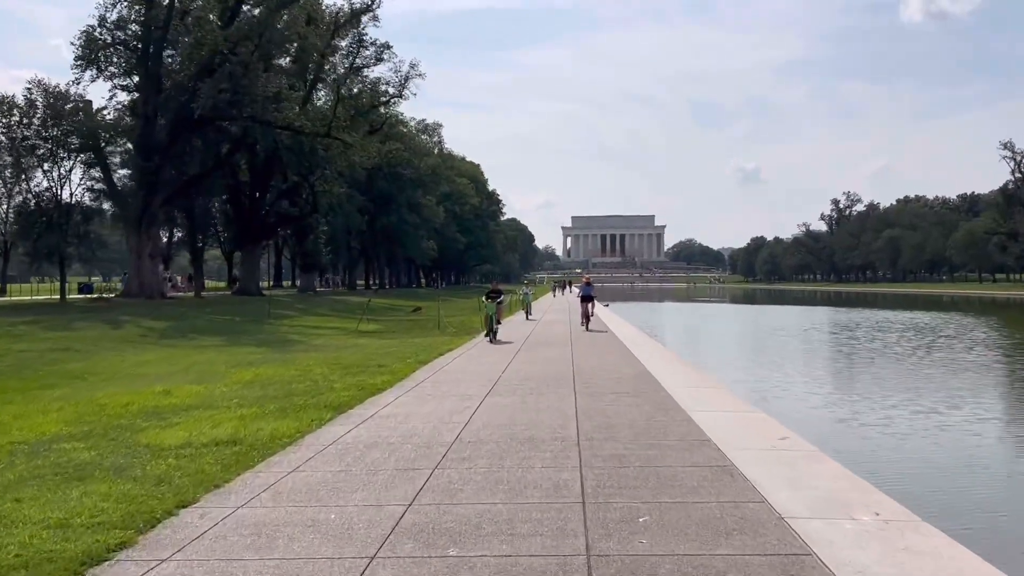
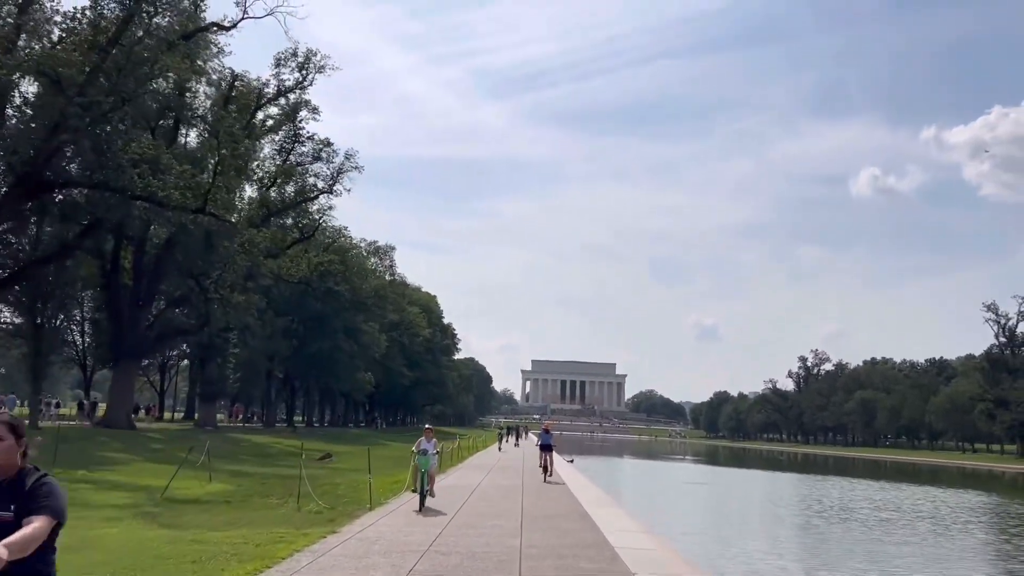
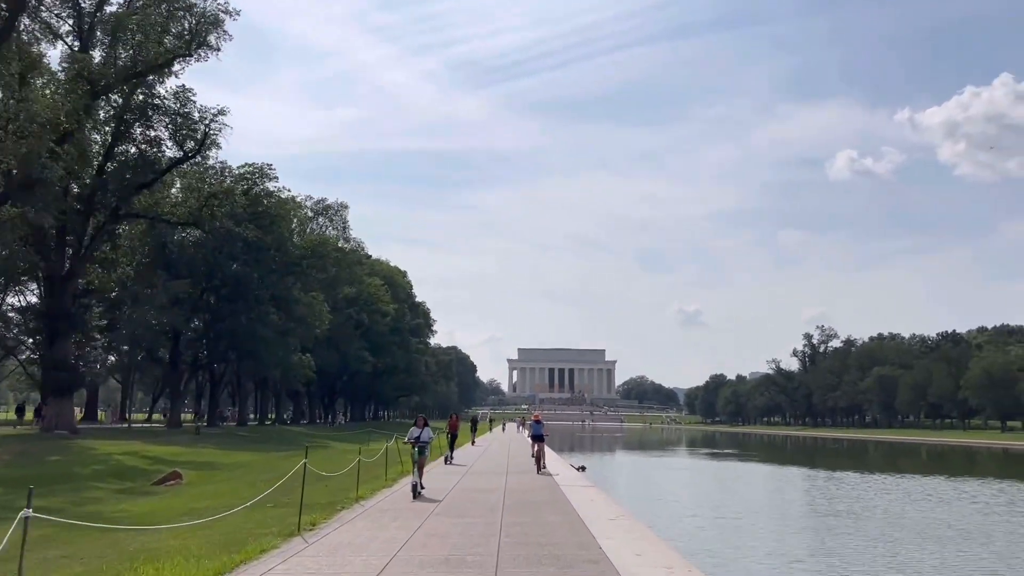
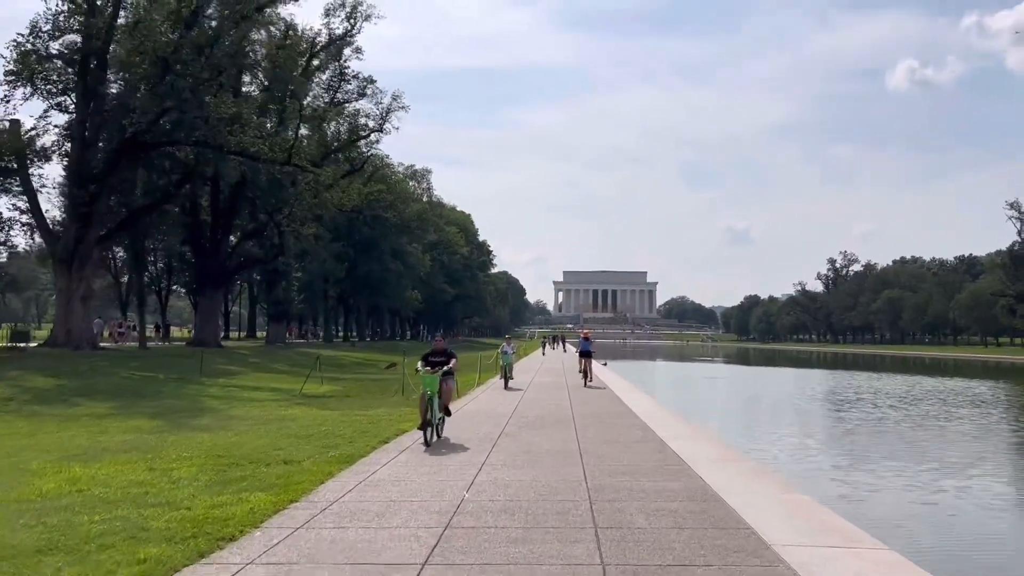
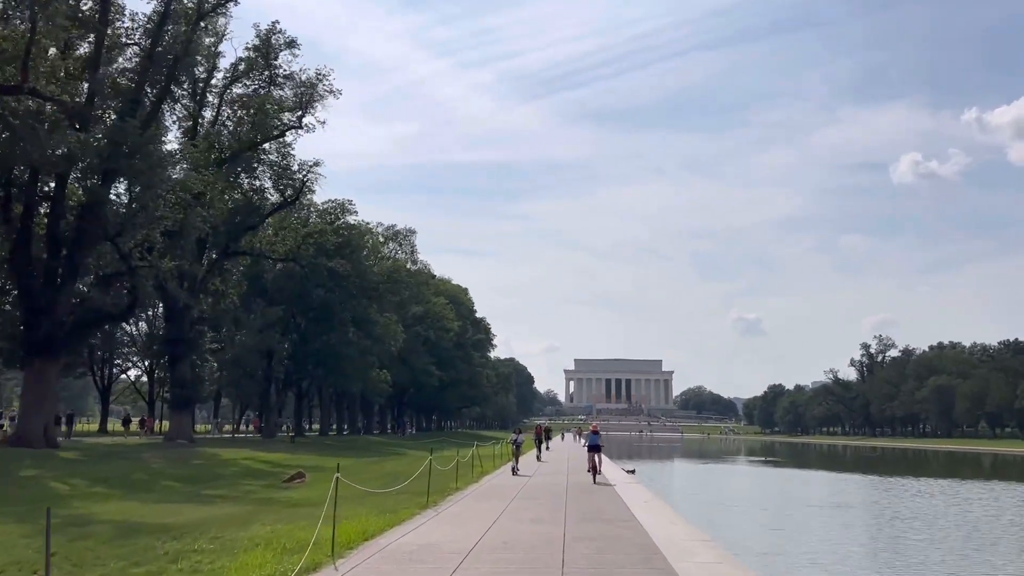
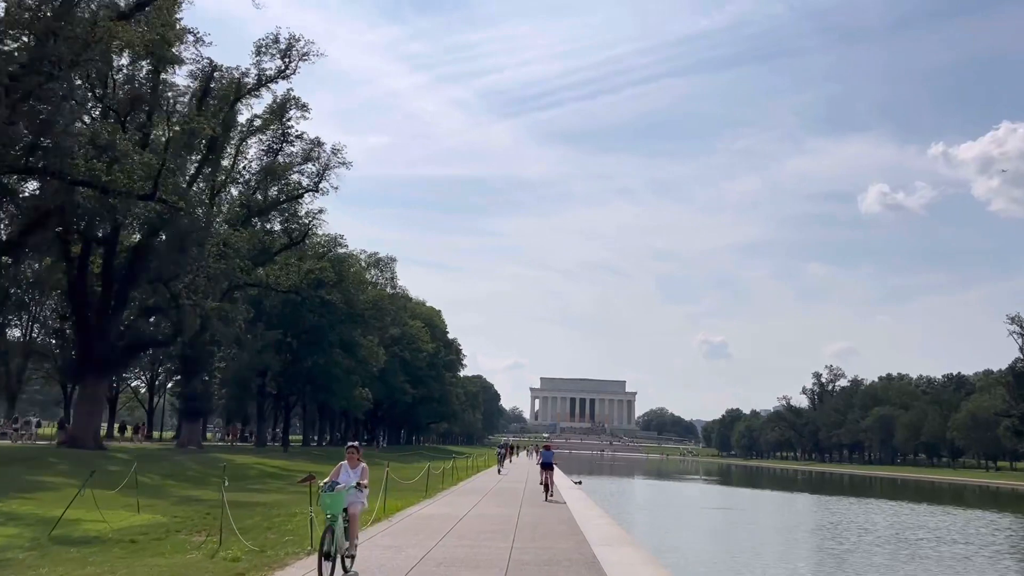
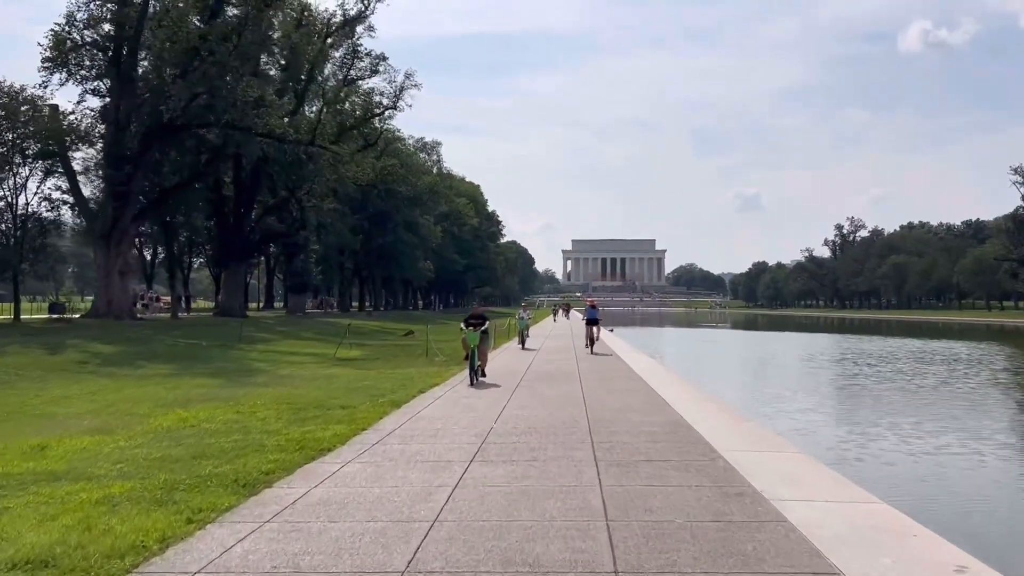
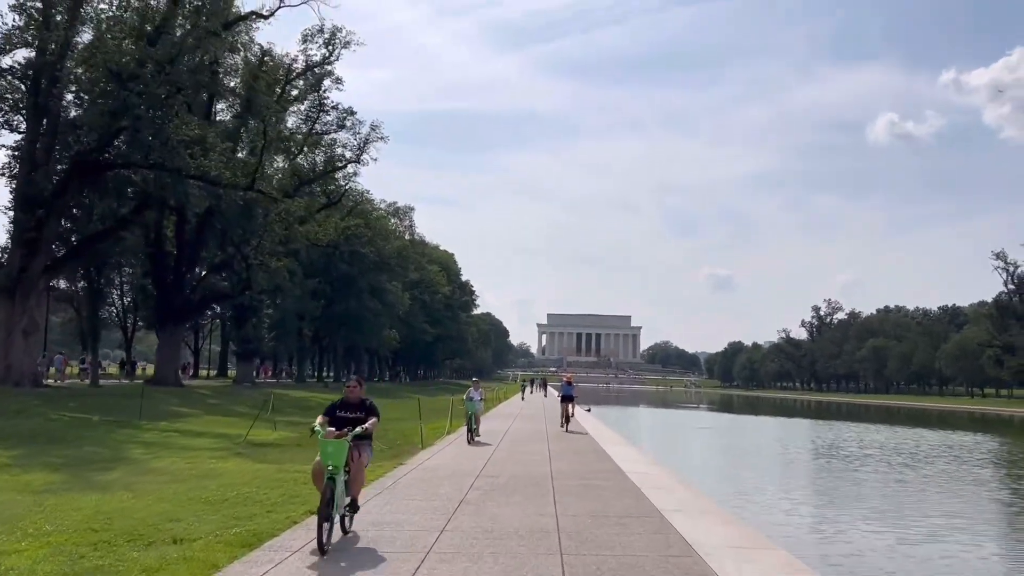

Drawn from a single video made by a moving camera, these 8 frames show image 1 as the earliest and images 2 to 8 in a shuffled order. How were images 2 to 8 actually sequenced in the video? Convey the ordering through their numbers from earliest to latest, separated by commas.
7, 4, 8, 2, 6, 5, 3
